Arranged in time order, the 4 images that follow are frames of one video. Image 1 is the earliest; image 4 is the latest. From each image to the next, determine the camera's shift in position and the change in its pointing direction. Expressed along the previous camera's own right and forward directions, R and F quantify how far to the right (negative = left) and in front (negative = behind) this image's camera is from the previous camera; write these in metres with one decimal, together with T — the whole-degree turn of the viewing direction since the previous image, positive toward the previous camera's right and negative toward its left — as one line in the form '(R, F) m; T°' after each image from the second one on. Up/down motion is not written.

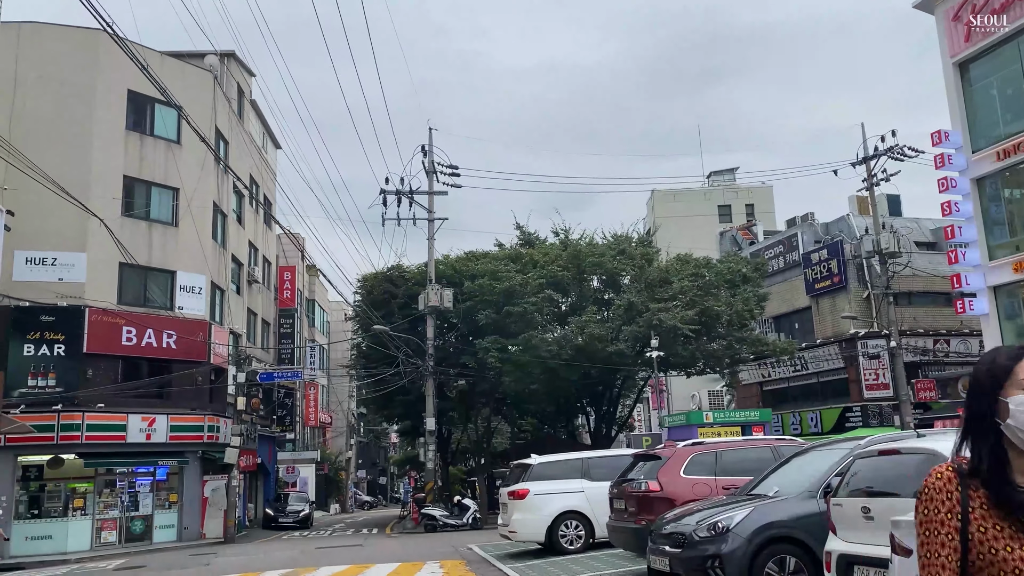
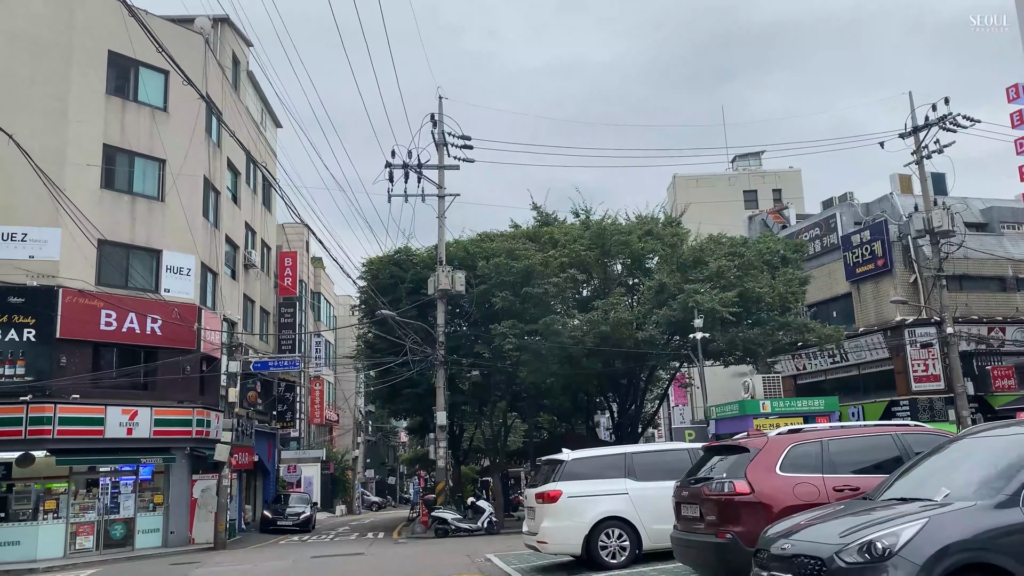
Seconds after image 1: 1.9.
(-0.3, +2.3) m; -1°
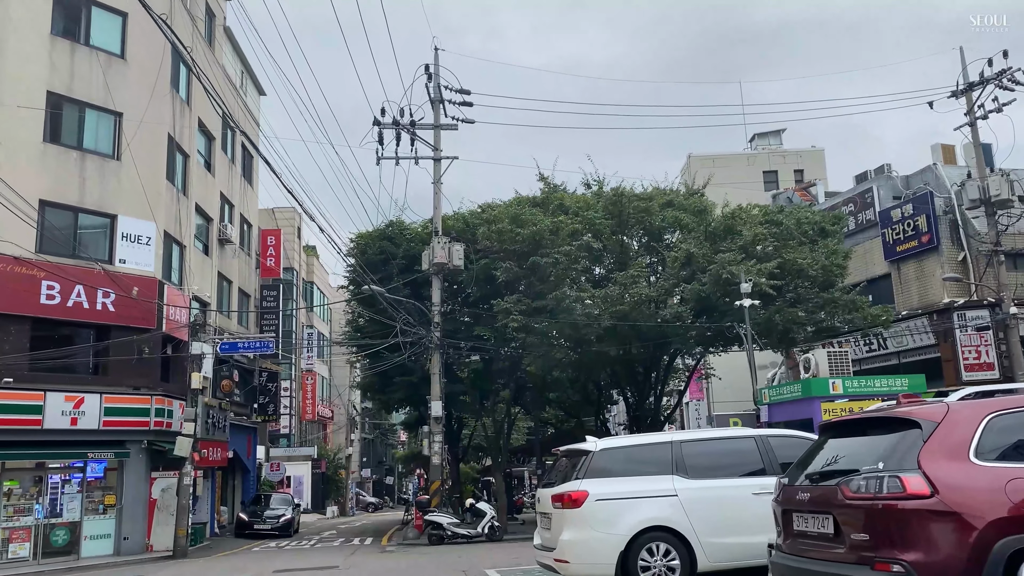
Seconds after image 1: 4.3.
(-0.1, +2.9) m; 0°
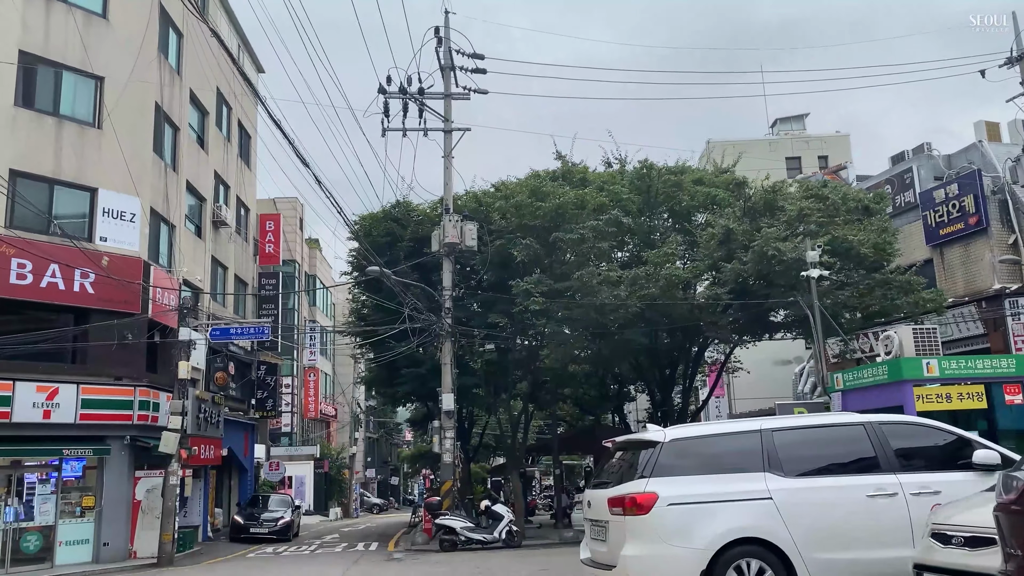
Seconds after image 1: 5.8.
(-0.3, +1.8) m; 0°
